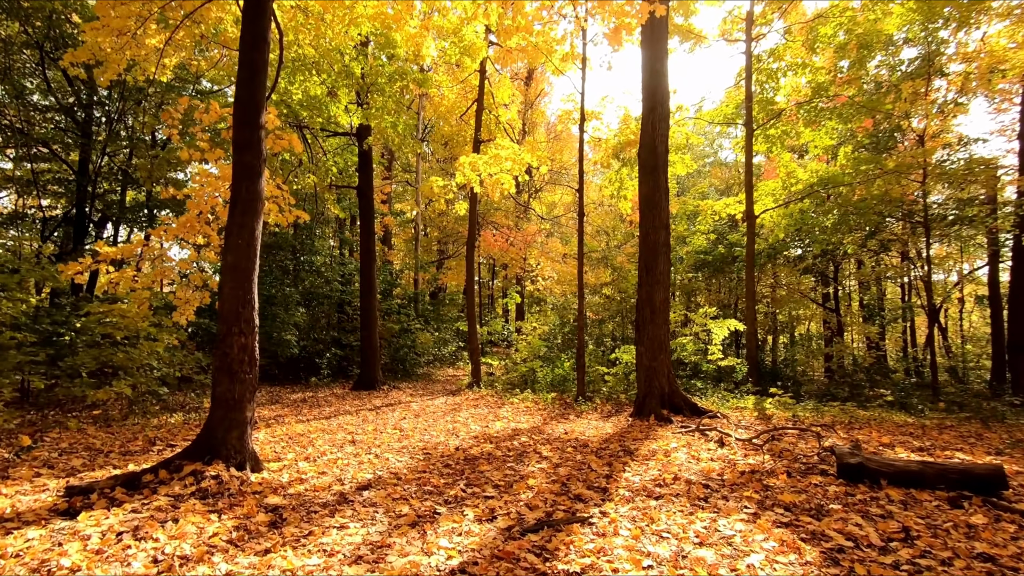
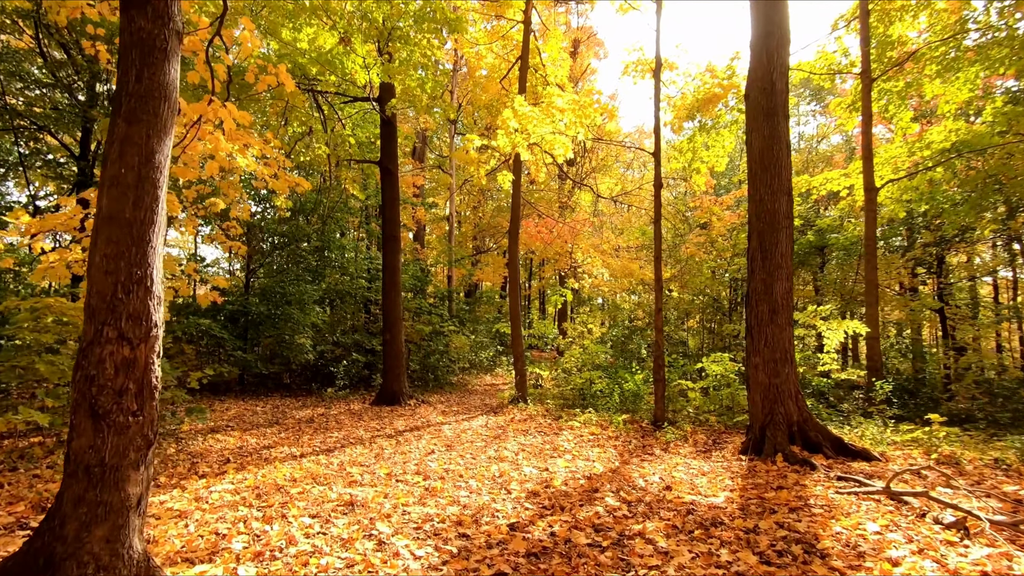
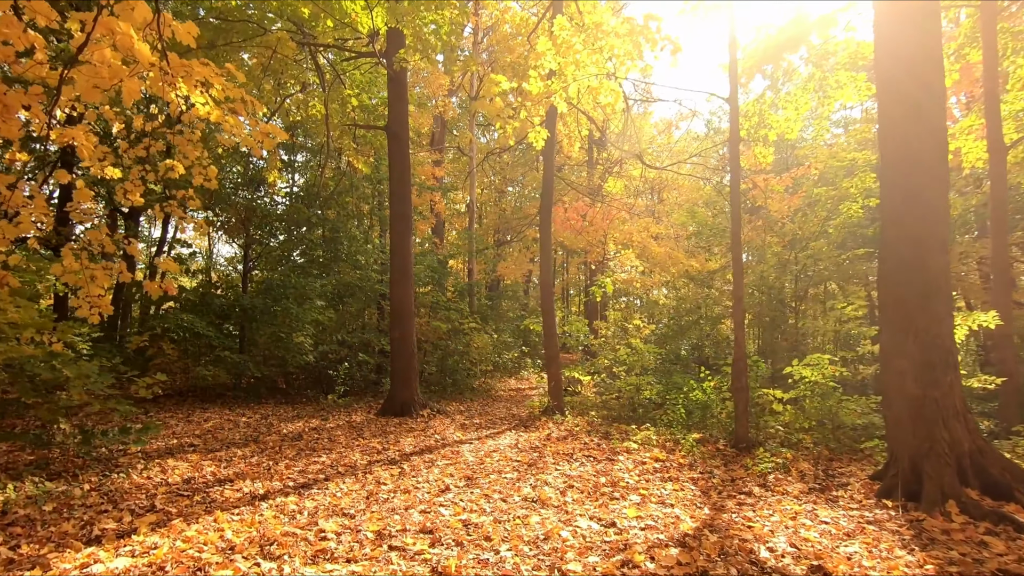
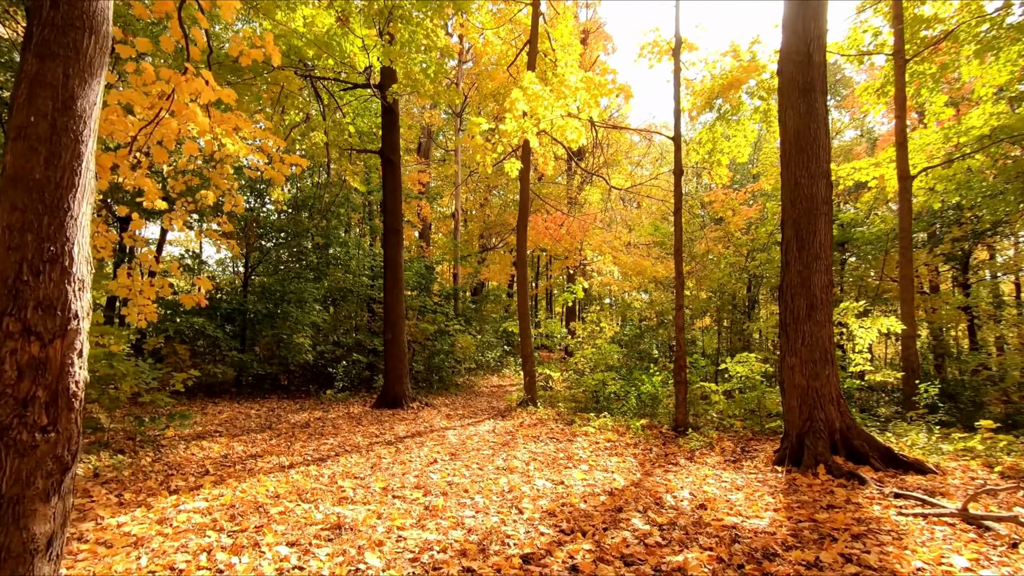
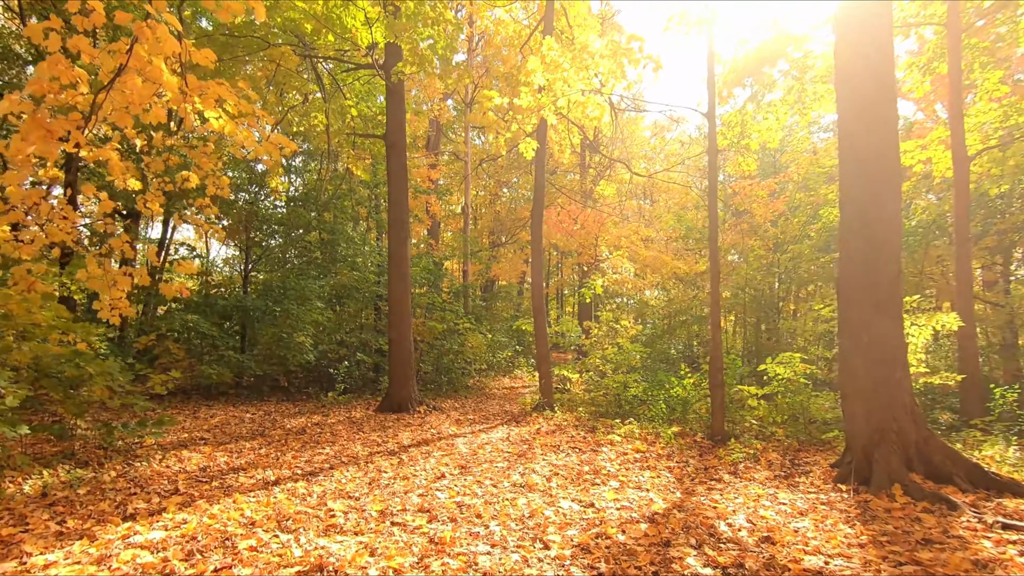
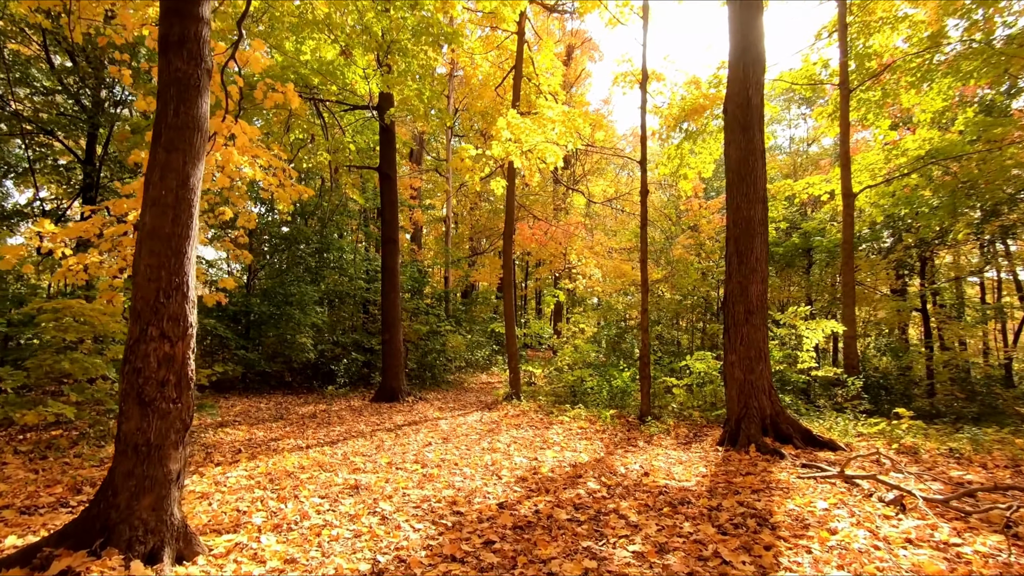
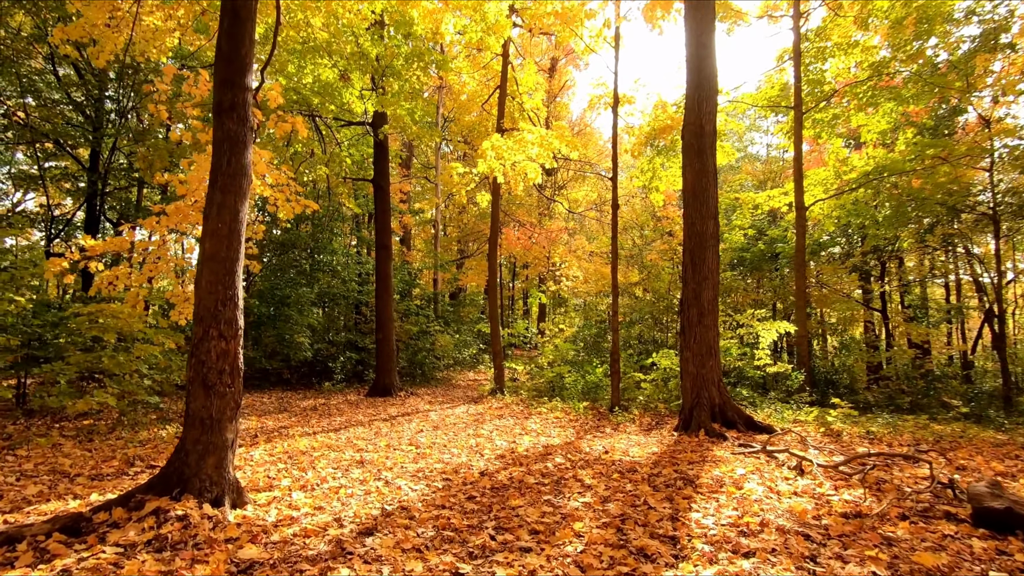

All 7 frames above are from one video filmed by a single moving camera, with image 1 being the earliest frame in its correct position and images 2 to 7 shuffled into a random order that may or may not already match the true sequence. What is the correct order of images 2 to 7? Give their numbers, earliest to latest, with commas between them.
7, 6, 2, 4, 5, 3
